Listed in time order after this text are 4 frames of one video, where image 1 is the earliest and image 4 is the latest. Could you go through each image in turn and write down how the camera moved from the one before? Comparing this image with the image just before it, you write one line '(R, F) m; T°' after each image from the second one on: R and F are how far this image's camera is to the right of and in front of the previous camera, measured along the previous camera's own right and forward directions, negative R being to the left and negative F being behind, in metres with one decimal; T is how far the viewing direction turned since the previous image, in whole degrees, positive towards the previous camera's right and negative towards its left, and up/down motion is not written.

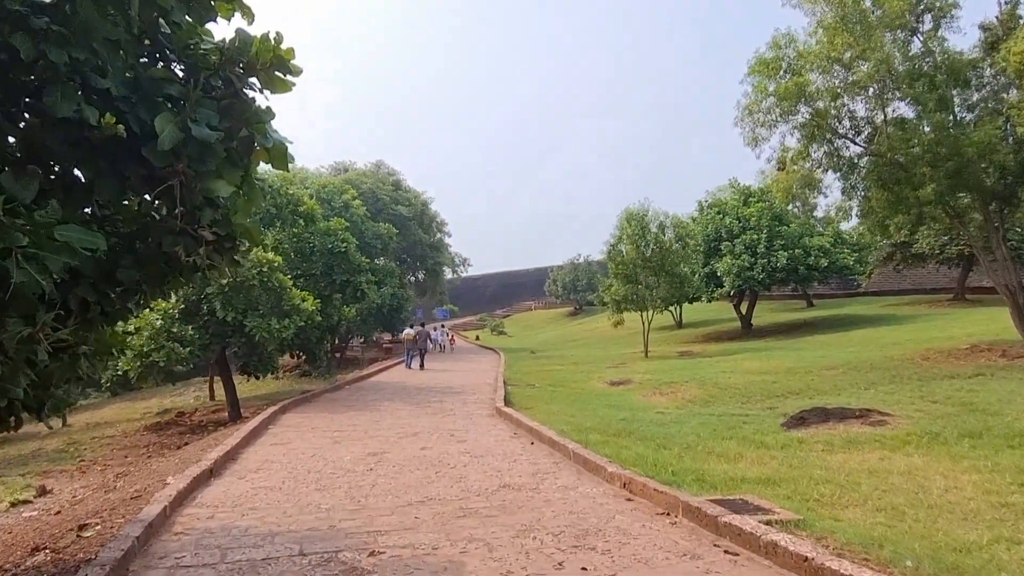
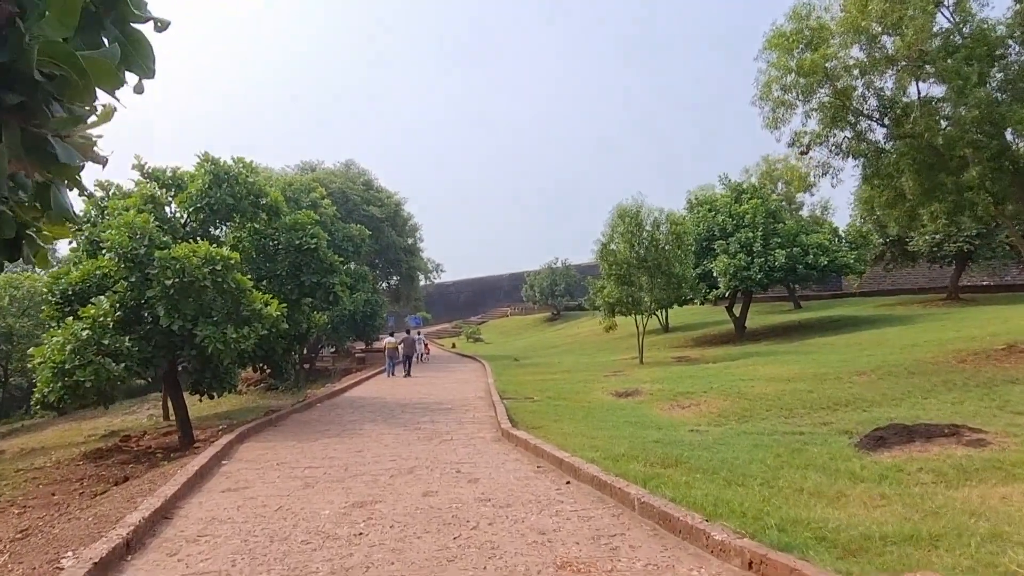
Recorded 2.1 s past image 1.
(-0.5, +1.9) m; +2°
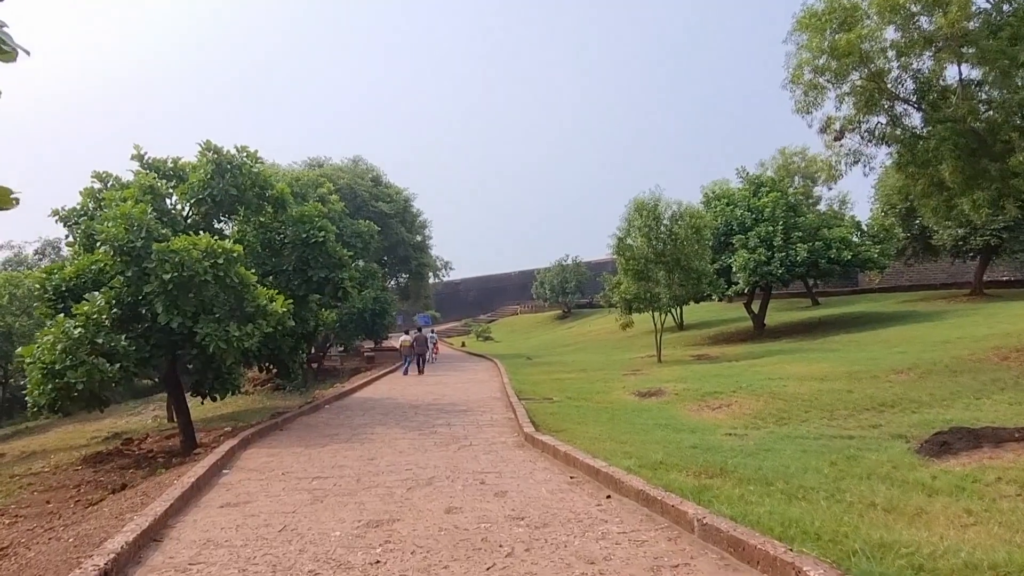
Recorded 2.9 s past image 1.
(-0.2, +0.7) m; -1°
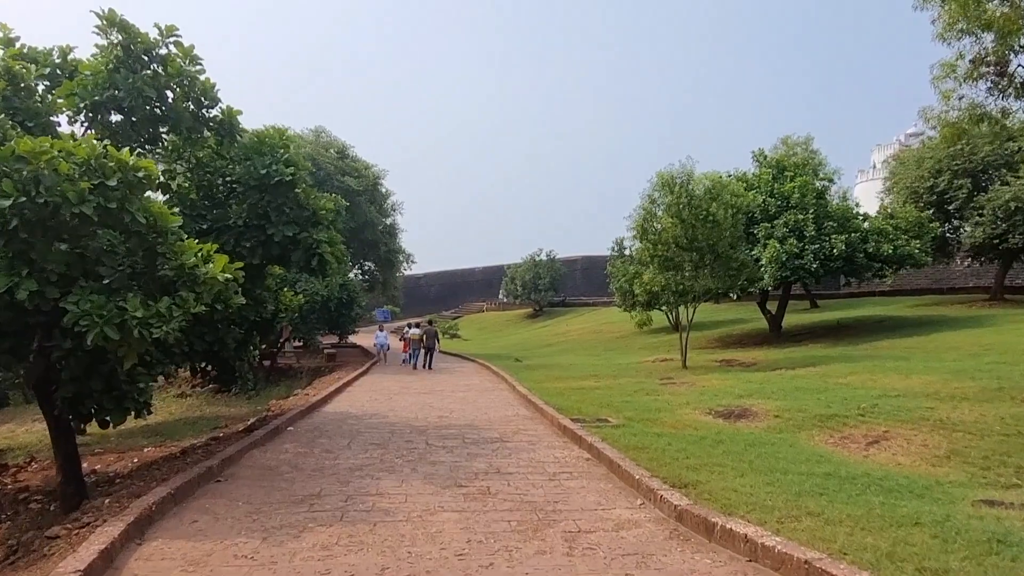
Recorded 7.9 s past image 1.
(-1.1, +3.9) m; +4°
